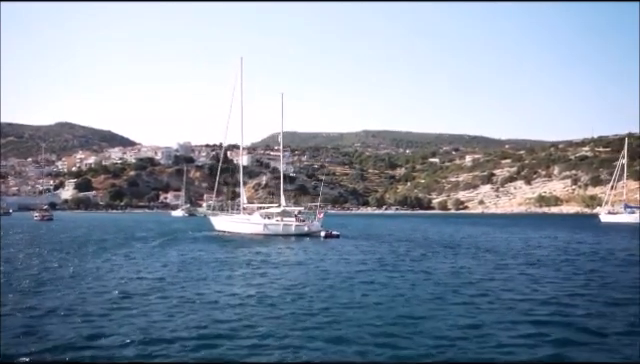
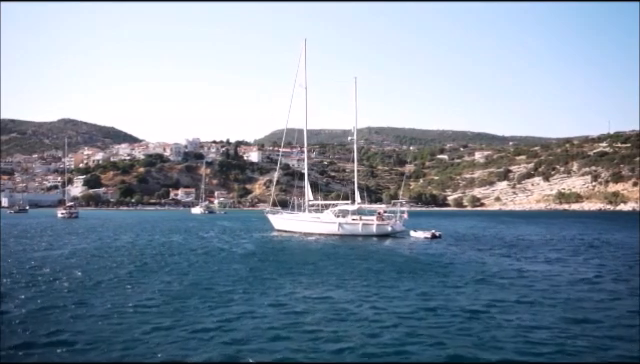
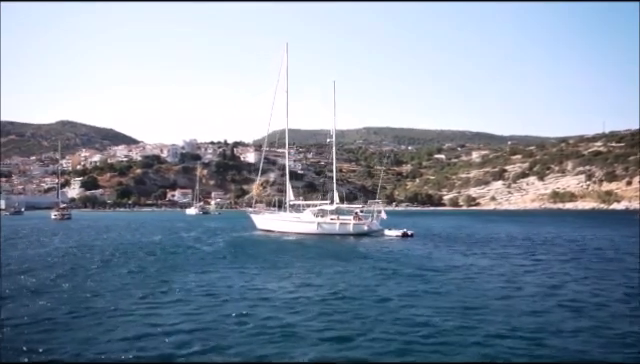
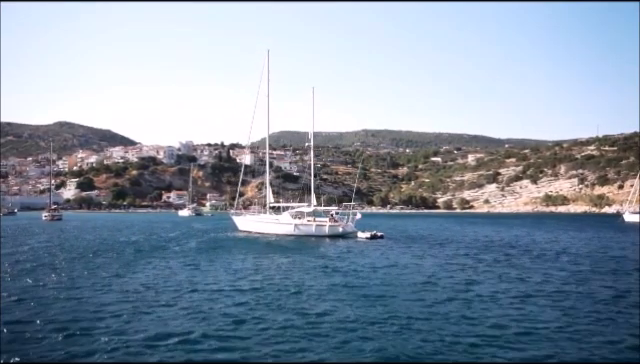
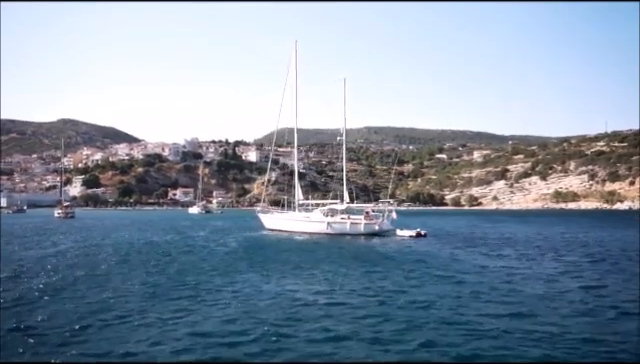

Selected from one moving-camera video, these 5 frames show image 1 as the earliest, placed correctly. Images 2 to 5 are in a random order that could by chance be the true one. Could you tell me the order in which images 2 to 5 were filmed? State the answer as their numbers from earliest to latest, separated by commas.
4, 3, 5, 2
